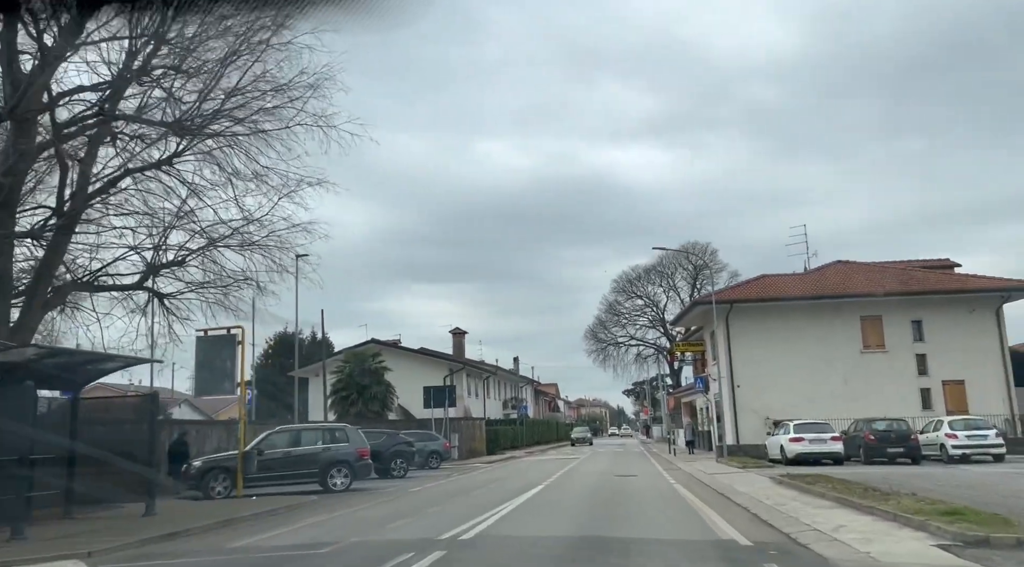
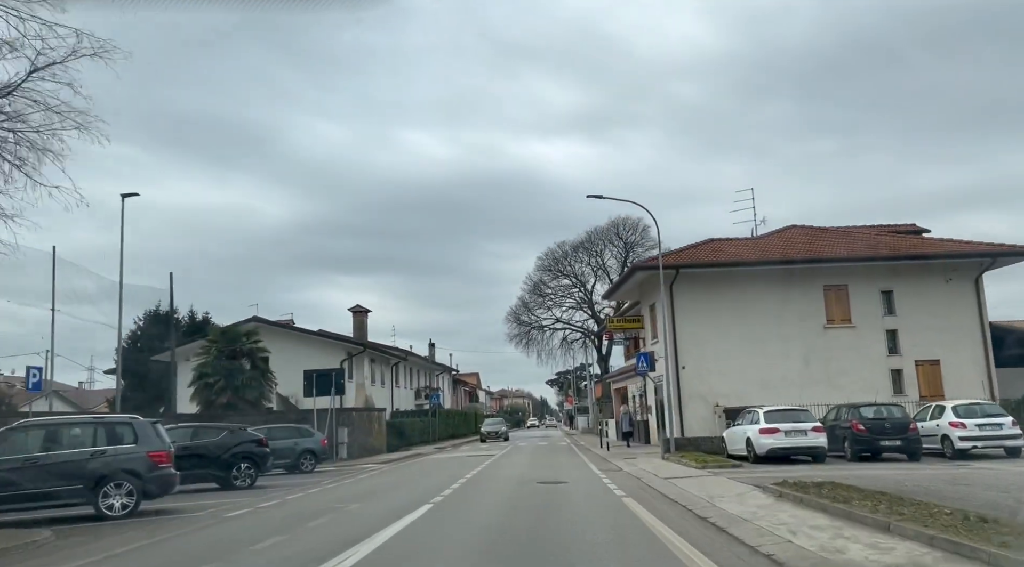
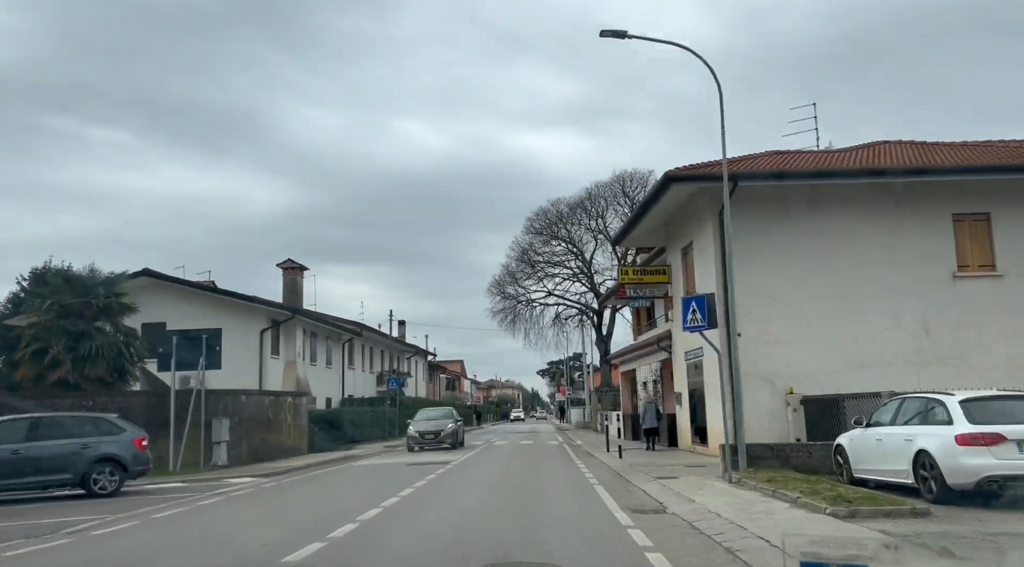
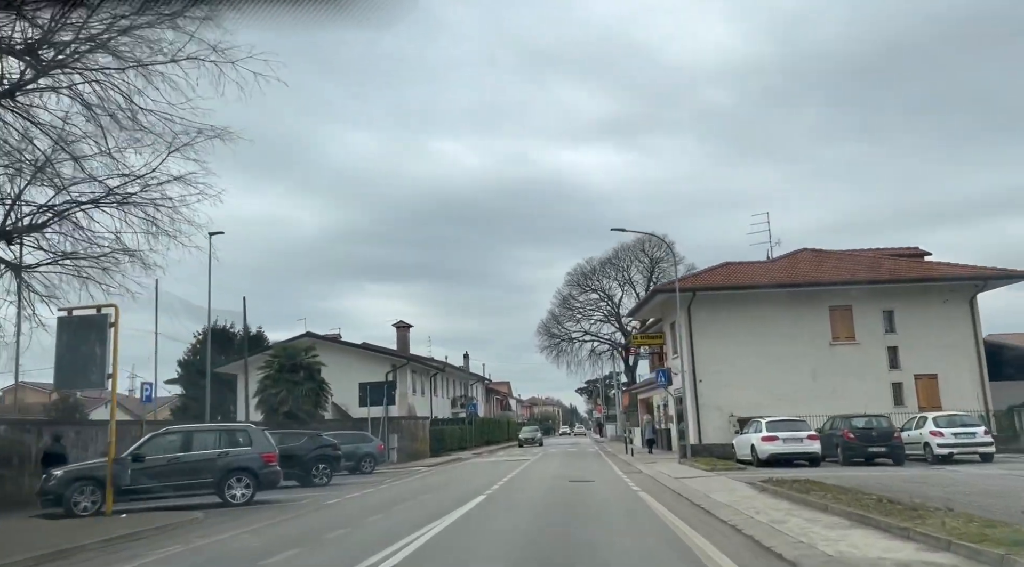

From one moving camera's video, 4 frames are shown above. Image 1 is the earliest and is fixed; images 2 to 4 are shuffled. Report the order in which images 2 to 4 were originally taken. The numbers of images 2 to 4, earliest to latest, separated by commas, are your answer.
4, 2, 3
